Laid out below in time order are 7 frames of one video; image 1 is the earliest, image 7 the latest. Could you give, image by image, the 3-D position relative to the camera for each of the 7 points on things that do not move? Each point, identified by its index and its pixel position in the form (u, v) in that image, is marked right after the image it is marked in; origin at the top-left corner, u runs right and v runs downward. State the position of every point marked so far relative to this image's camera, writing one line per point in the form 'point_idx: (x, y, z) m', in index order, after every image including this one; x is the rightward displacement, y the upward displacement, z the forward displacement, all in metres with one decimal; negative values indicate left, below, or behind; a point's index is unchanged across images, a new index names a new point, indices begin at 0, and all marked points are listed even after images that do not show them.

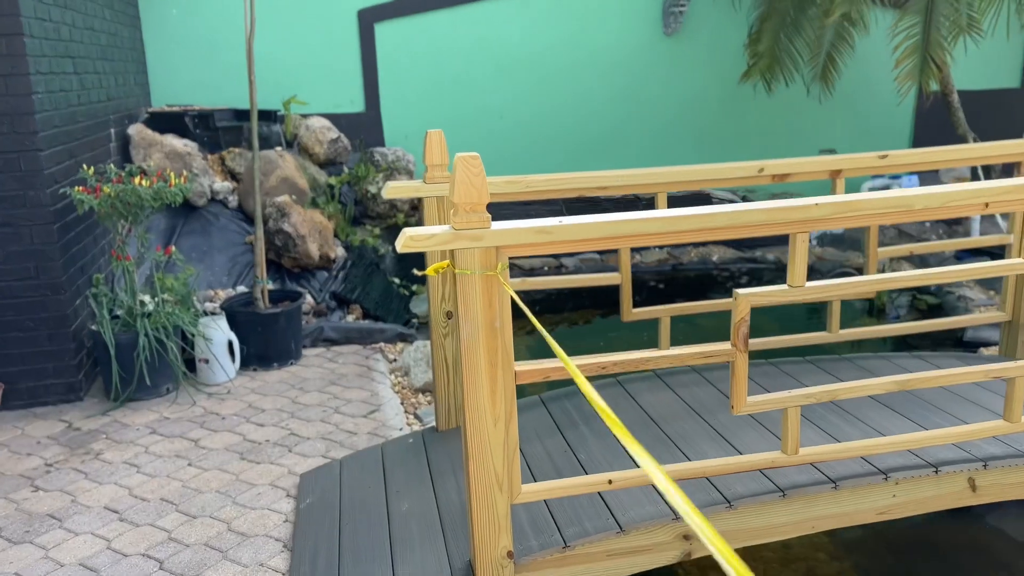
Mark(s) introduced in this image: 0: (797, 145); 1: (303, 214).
0: (+2.6, +1.3, +7.4) m
1: (-1.2, +0.4, +4.9) m
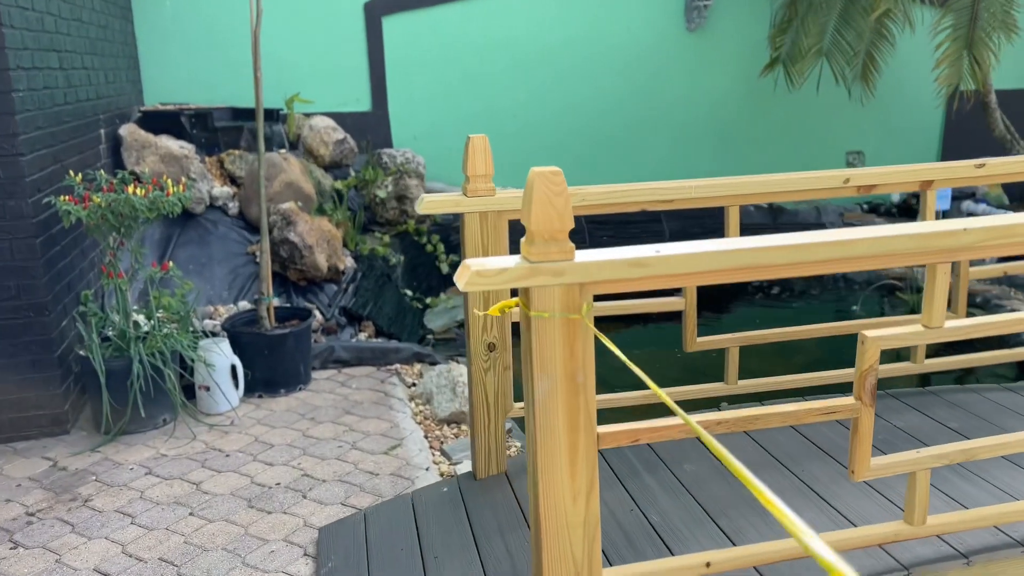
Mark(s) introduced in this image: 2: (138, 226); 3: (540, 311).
0: (+2.7, +1.2, +7.0) m
1: (-1.1, +0.4, +4.5) m
2: (-1.5, +0.2, +3.2) m
3: (+0.1, 0.0, +1.5) m
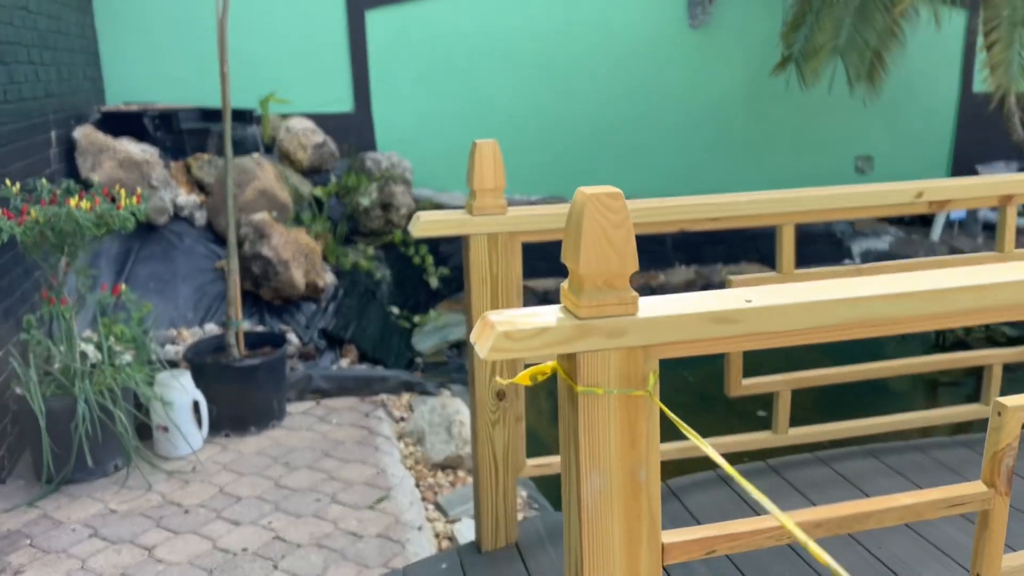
0: (+2.7, +1.1, +6.7) m
1: (-1.1, +0.3, +4.0) m
2: (-1.5, +0.2, +2.8) m
3: (+0.1, -0.1, +1.1) m
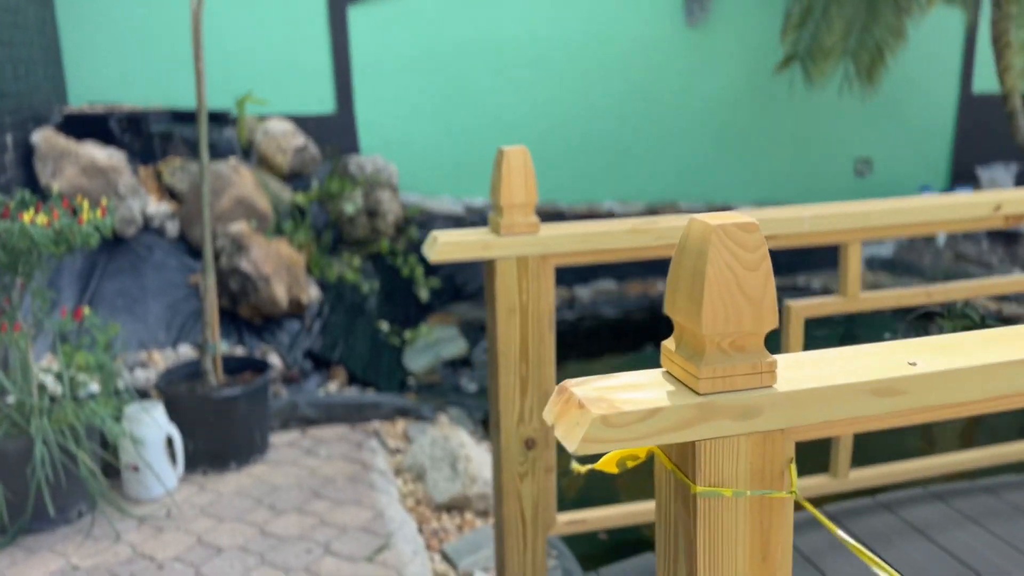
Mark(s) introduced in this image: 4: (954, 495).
0: (+2.6, +1.1, +6.5) m
1: (-1.1, +0.2, +3.7) m
2: (-1.4, +0.1, +2.5) m
3: (+0.2, -0.2, +0.8) m
4: (+1.1, -0.5, +2.1) m
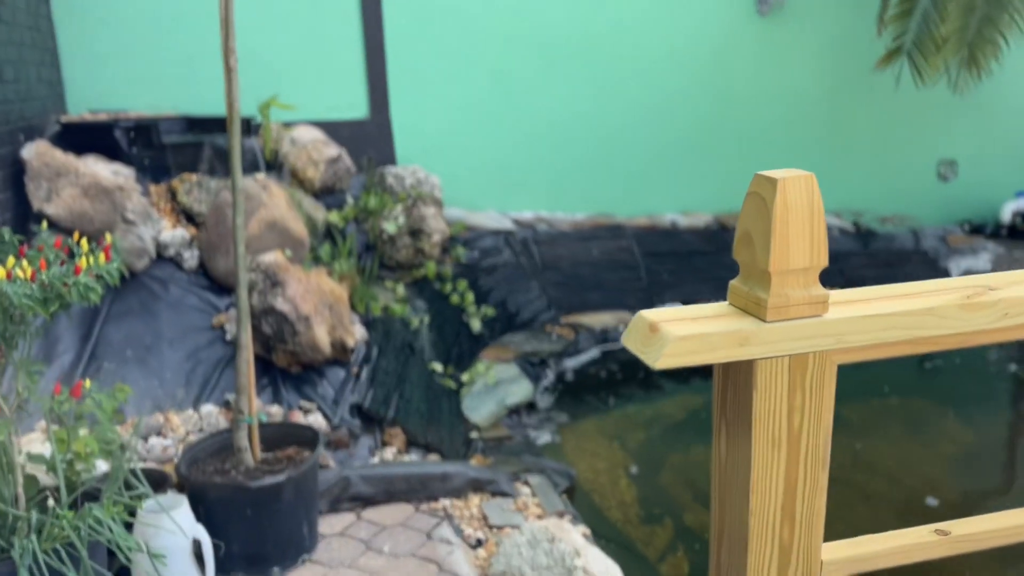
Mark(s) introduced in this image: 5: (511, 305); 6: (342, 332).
0: (+2.9, +1.0, +5.8) m
1: (-0.8, 0.0, +3.1) m
2: (-1.1, -0.1, +1.8) m
3: (+0.5, -0.3, +0.2) m
4: (+1.5, -0.7, +1.4) m
5: (0.0, -0.1, +4.5) m
6: (-0.7, -0.2, +3.2) m
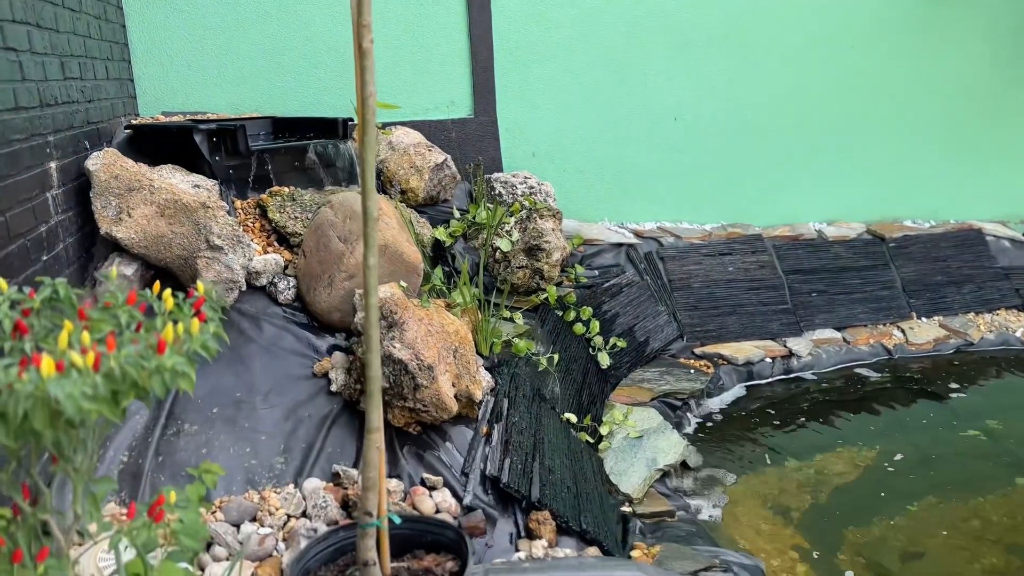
0: (+3.6, +0.8, +5.0) m
1: (-0.3, -0.1, +2.5) m
2: (-0.7, -0.2, +1.3) m
3: (+0.8, -0.5, -0.5) m
4: (+1.9, -0.8, +0.7) m
5: (+0.6, -0.2, +3.9) m
6: (-0.1, -0.3, +2.6) m
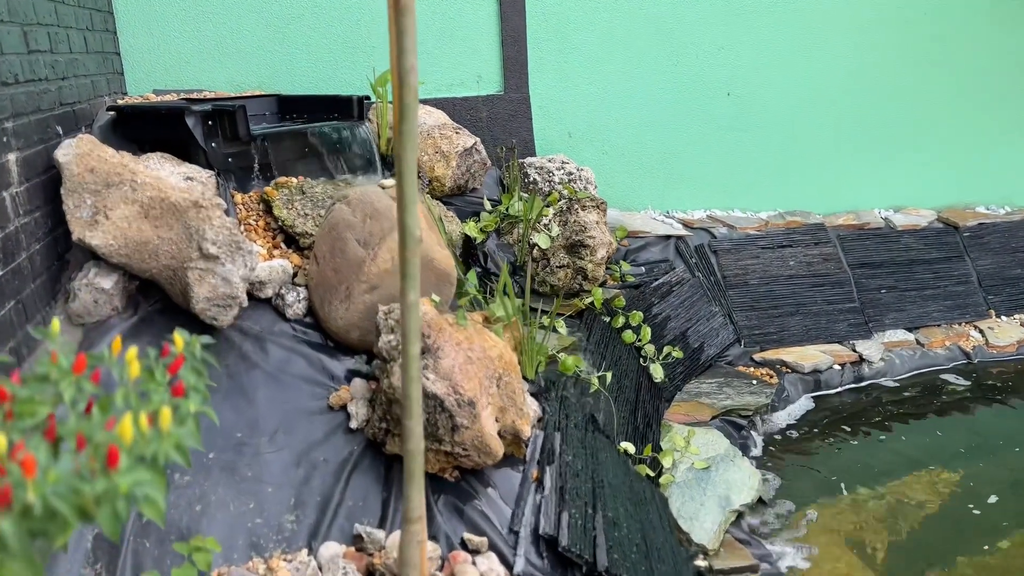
0: (+3.8, +0.9, +4.5) m
1: (-0.1, -0.1, +2.1) m
2: (-0.5, -0.3, +0.8) m
3: (+1.0, -0.6, -0.9) m
4: (+2.0, -0.9, +0.3) m
5: (+0.8, -0.2, +3.5) m
6: (0.0, -0.3, +2.1) m
